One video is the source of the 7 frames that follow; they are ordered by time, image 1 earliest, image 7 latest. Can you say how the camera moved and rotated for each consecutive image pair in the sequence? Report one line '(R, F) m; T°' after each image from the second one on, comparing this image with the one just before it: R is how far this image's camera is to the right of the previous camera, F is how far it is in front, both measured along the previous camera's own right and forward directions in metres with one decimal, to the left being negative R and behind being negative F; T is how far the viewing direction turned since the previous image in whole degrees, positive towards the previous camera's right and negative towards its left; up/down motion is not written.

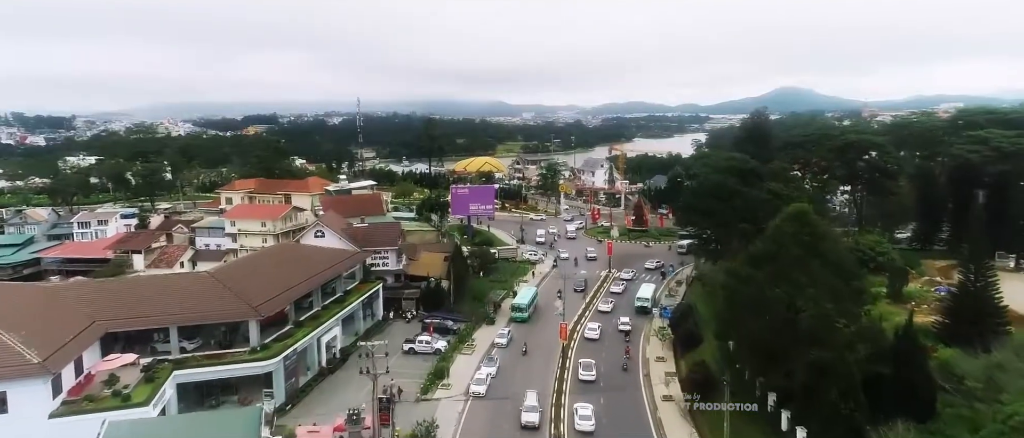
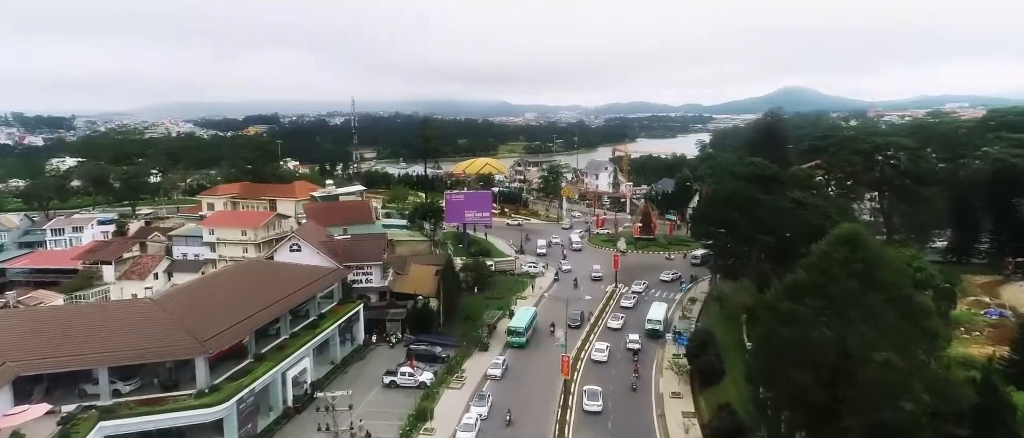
(+0.2, +2.9) m; 0°
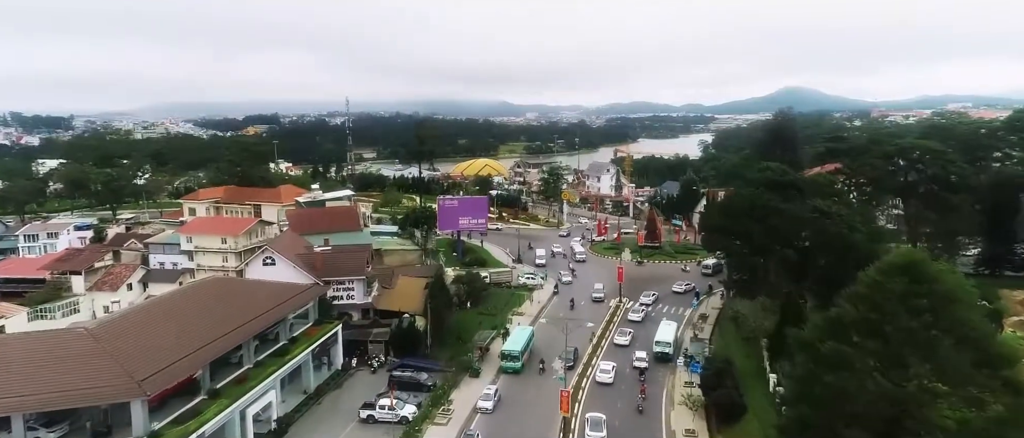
(+0.2, +2.4) m; 0°
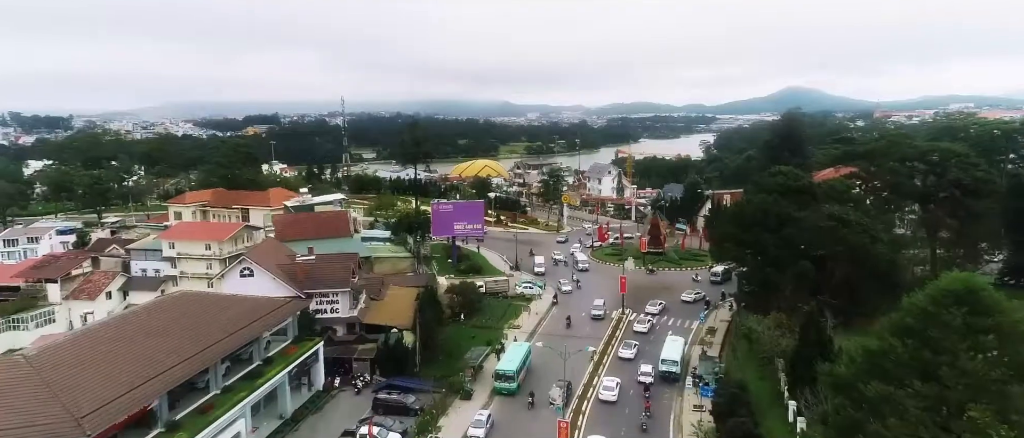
(+0.2, +1.7) m; 0°
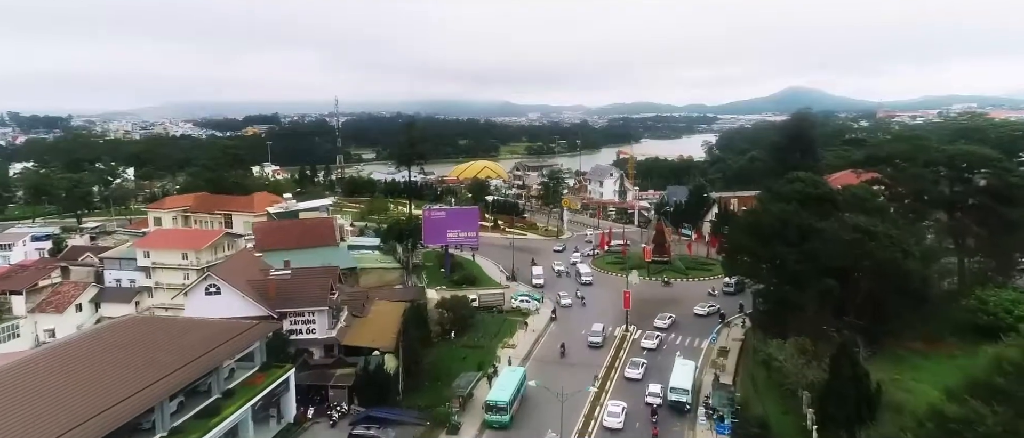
(+0.2, +2.1) m; 0°
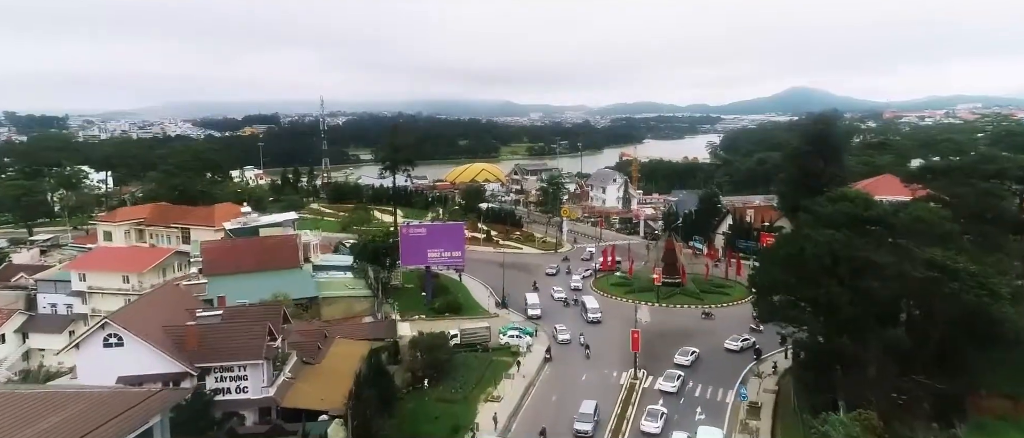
(+0.5, +4.4) m; 0°
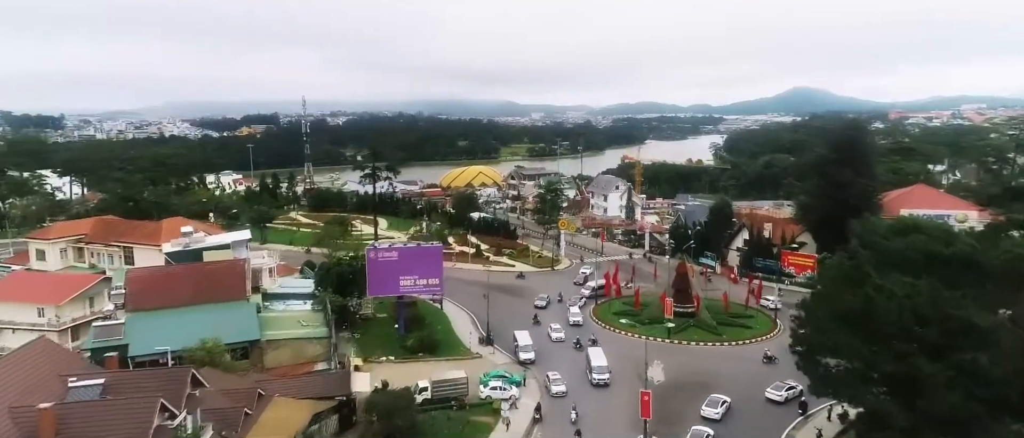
(+0.6, +4.5) m; 0°
